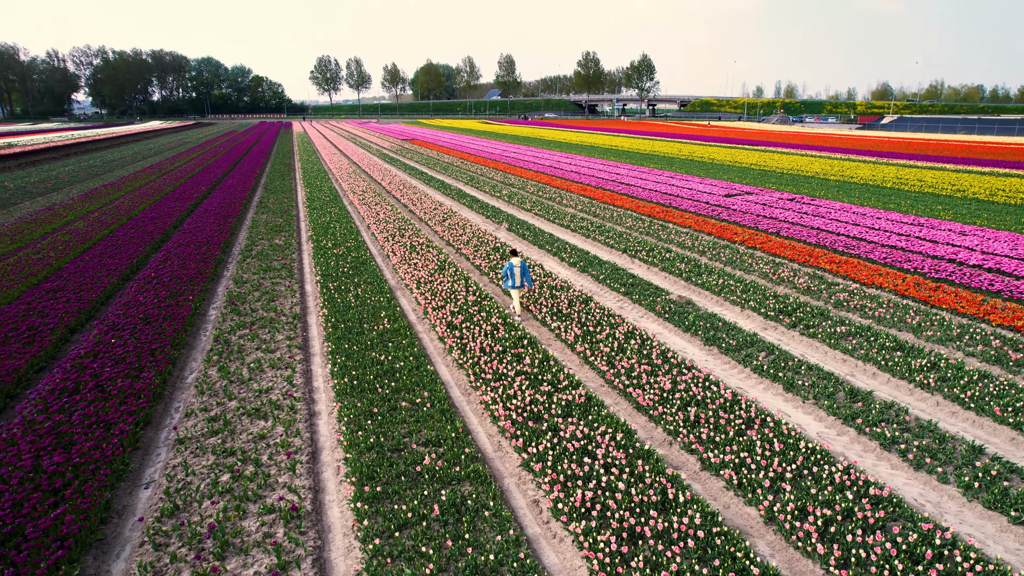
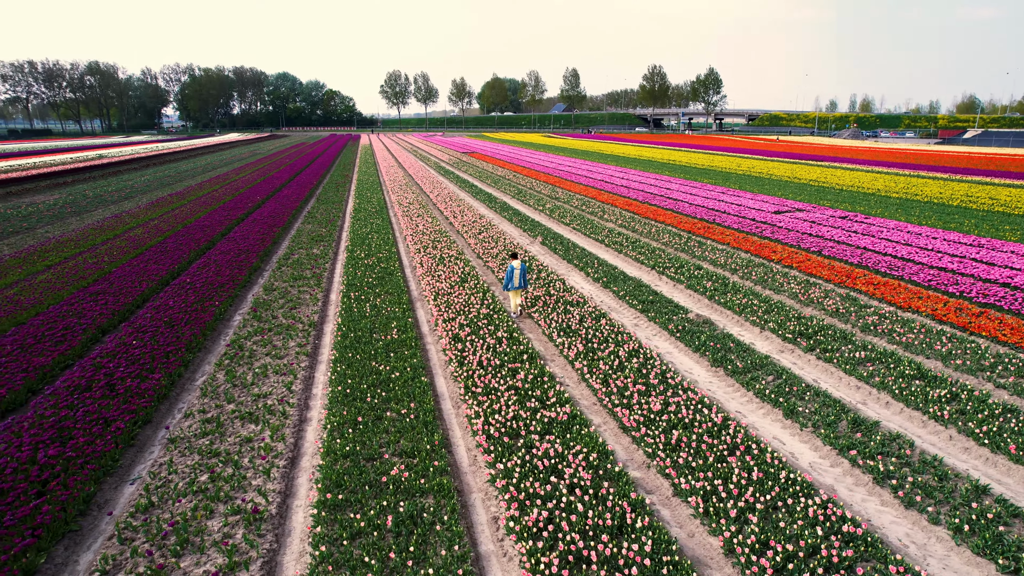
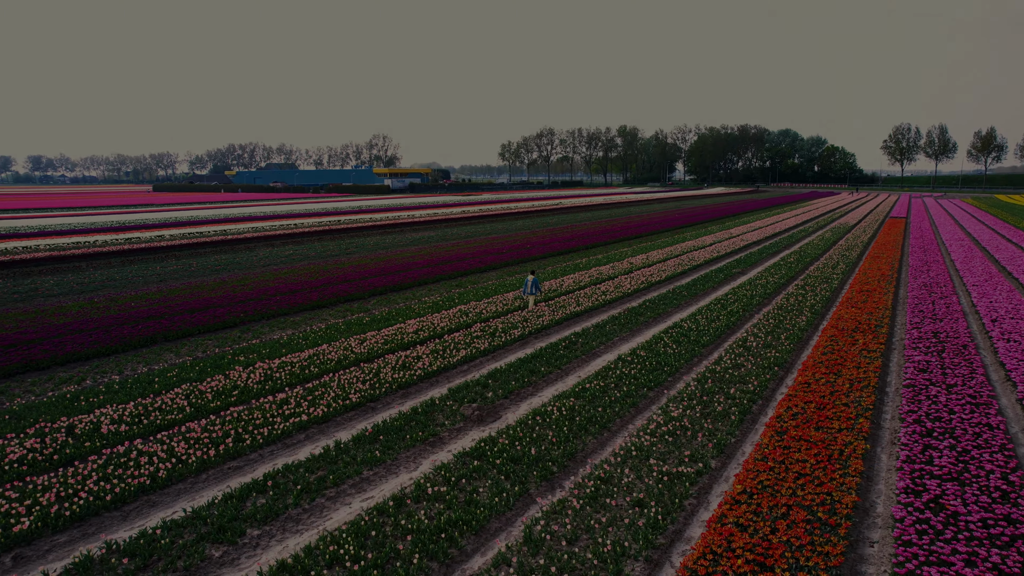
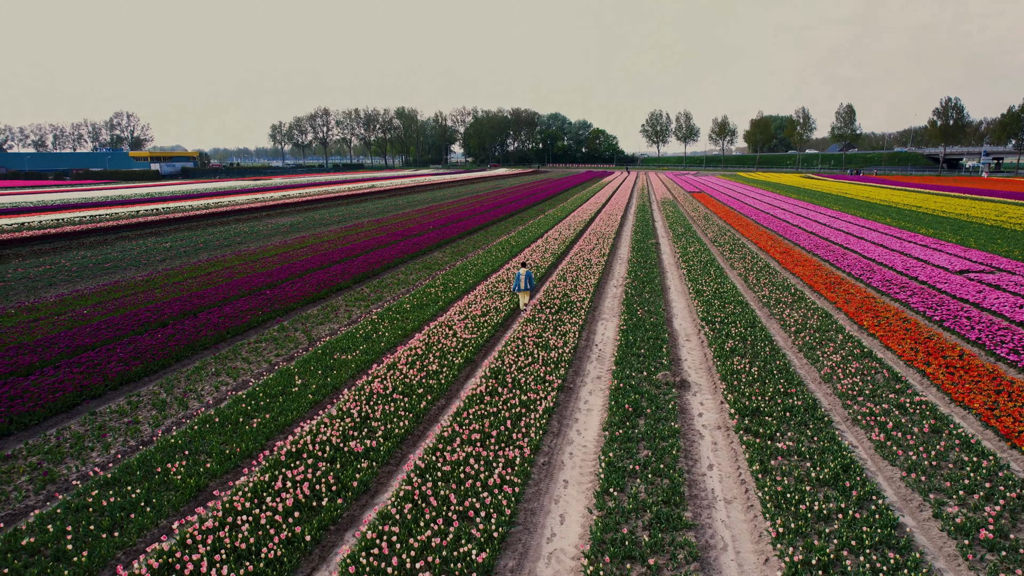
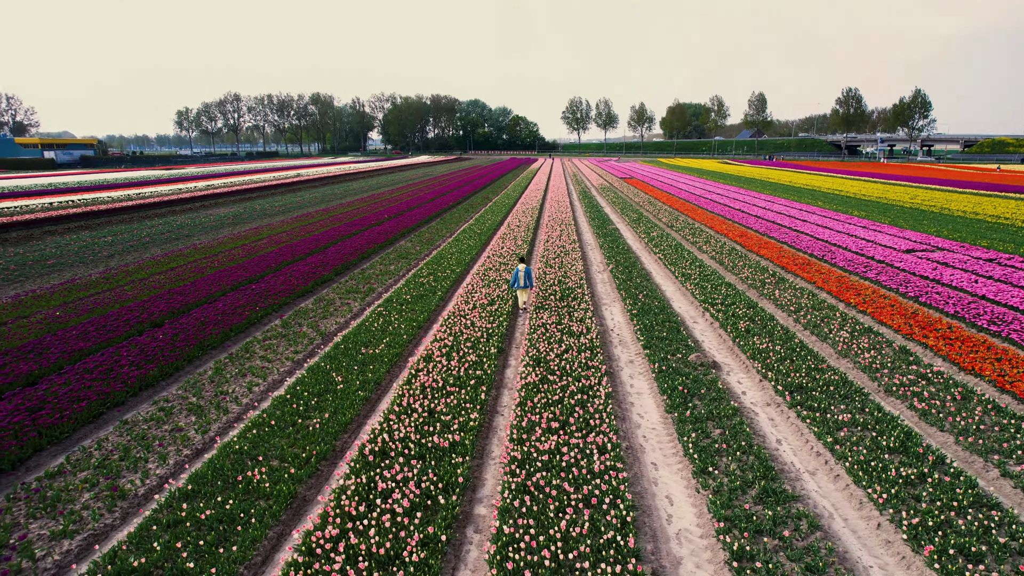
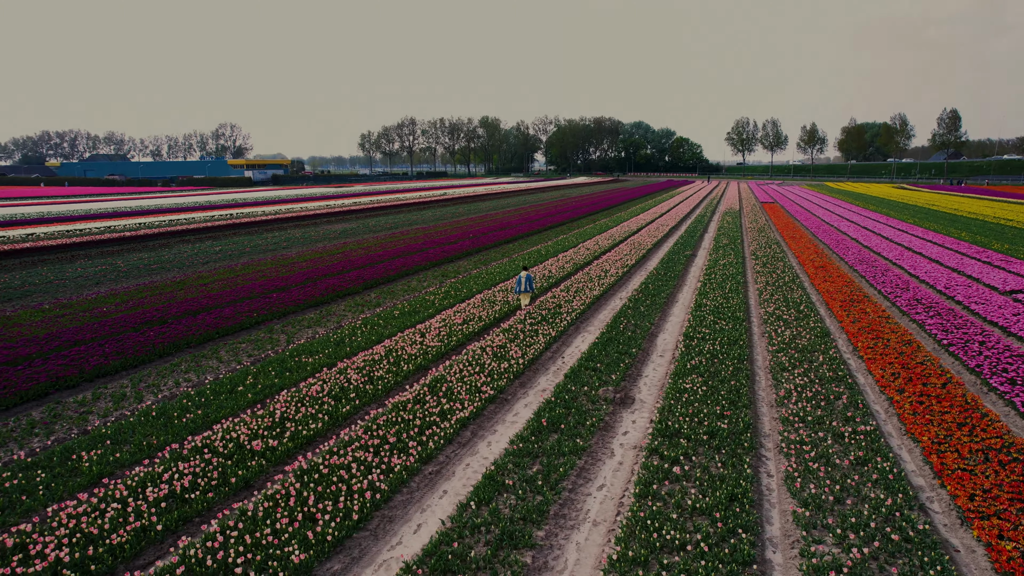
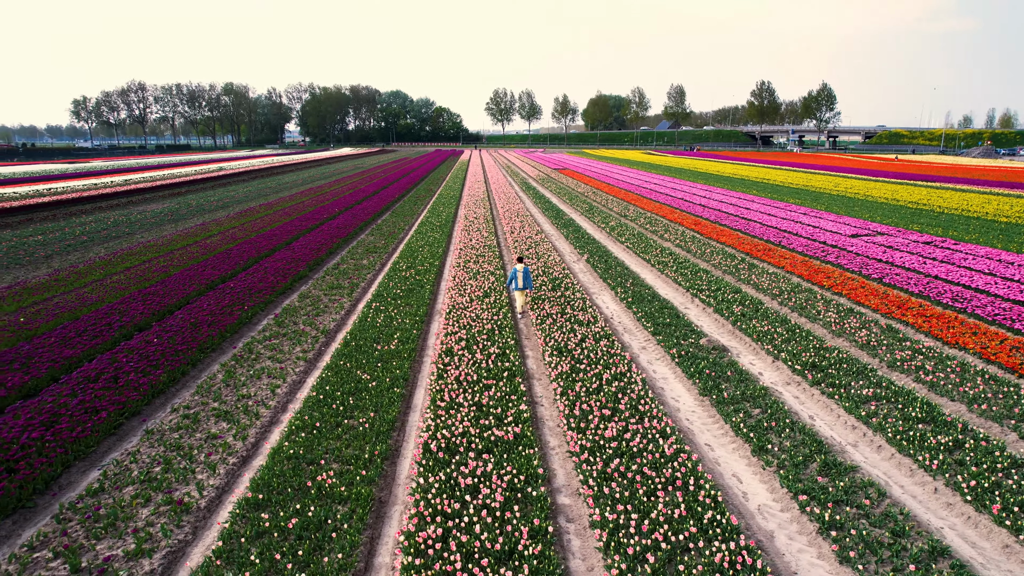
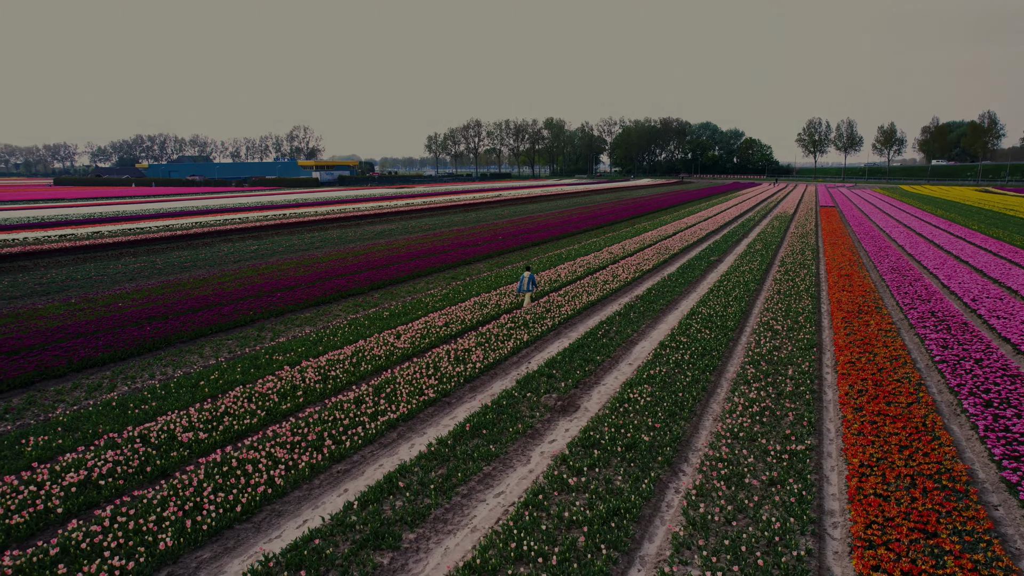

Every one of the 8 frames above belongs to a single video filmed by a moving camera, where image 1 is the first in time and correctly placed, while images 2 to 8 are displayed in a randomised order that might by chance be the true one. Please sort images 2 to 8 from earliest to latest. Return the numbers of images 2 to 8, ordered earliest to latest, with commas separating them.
2, 7, 5, 4, 6, 8, 3
